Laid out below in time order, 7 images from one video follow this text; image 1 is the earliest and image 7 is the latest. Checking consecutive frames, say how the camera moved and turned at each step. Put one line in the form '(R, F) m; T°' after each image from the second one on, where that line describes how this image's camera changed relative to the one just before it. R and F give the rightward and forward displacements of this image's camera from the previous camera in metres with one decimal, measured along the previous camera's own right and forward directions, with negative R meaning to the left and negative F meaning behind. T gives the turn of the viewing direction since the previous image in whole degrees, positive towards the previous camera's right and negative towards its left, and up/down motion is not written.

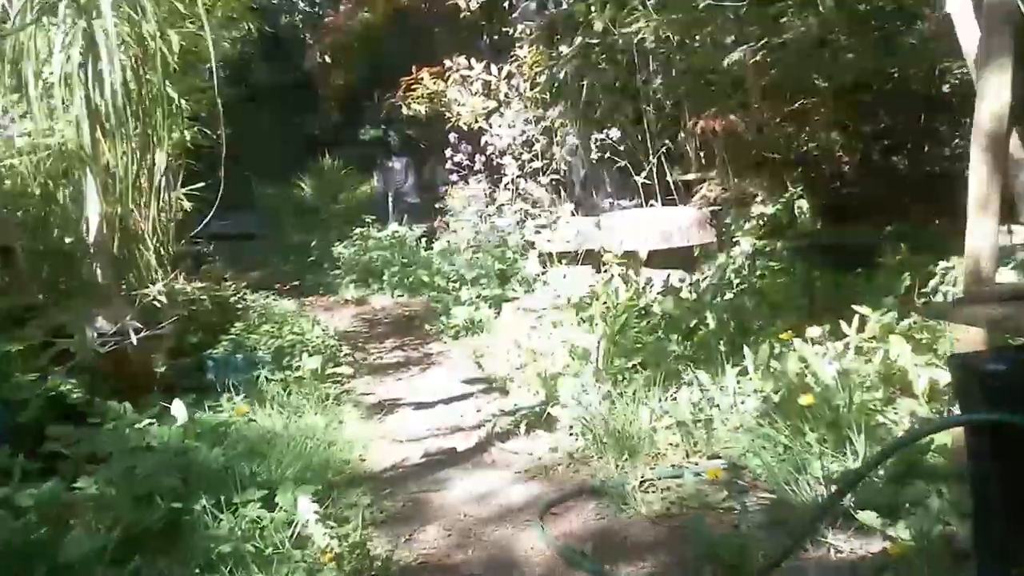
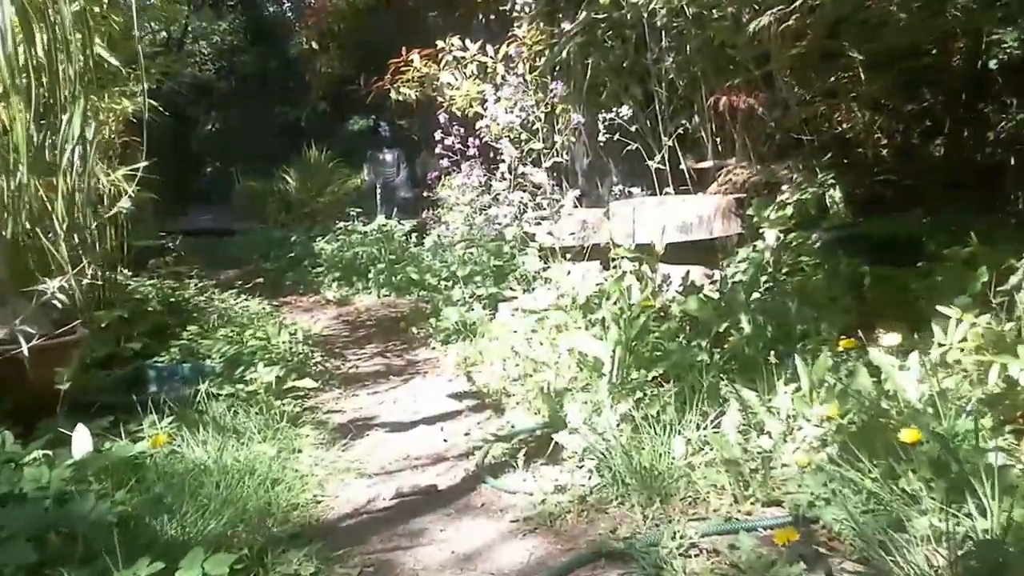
(0.0, +0.6) m; 0°
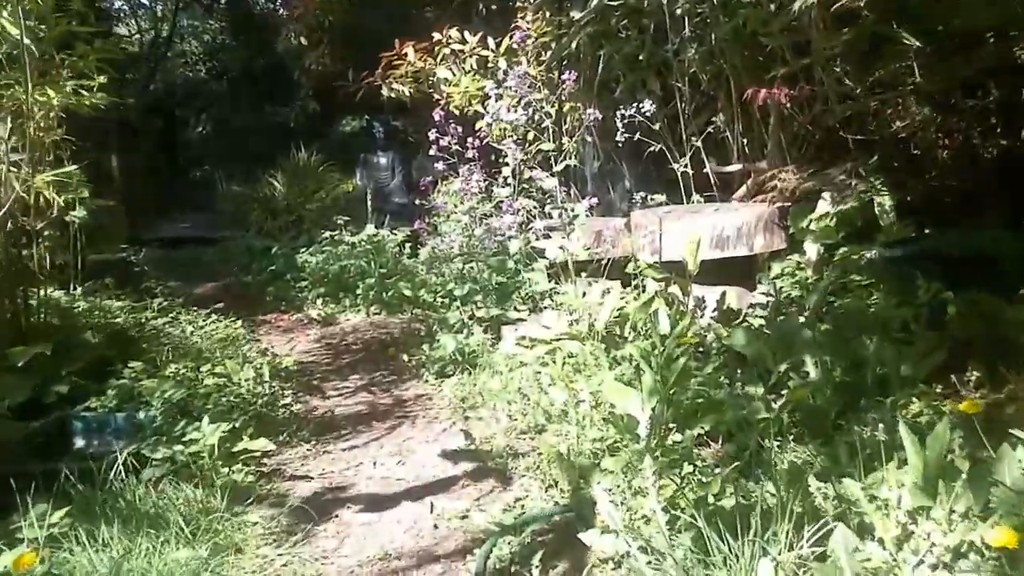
(0.0, +0.6) m; 0°
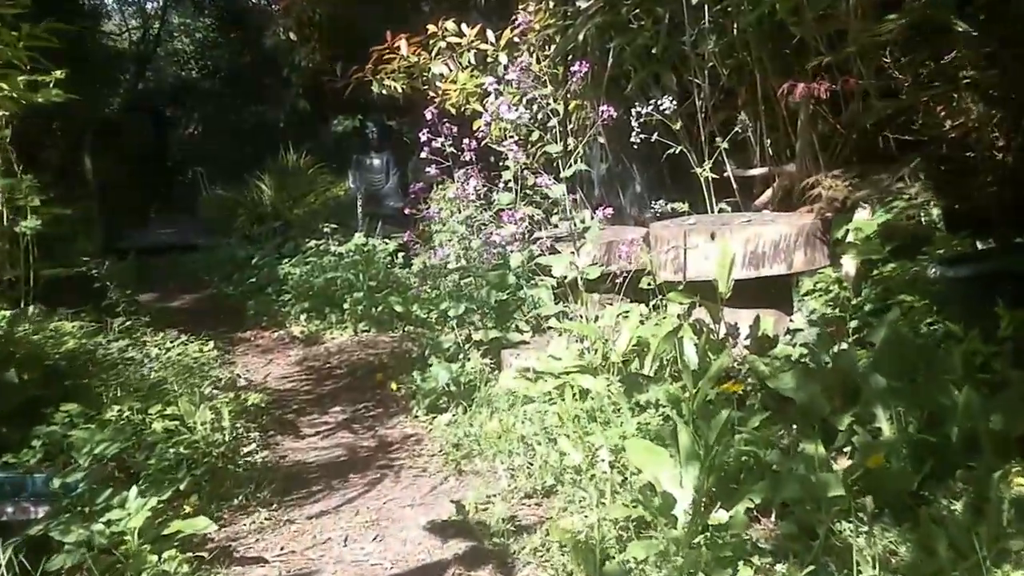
(0.0, +0.5) m; 0°
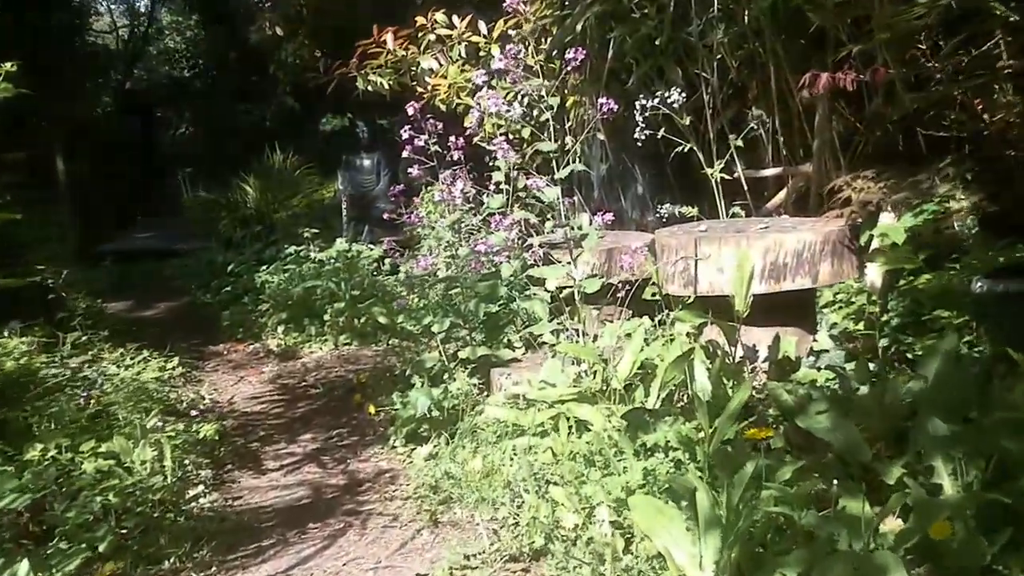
(0.0, +0.4) m; 0°
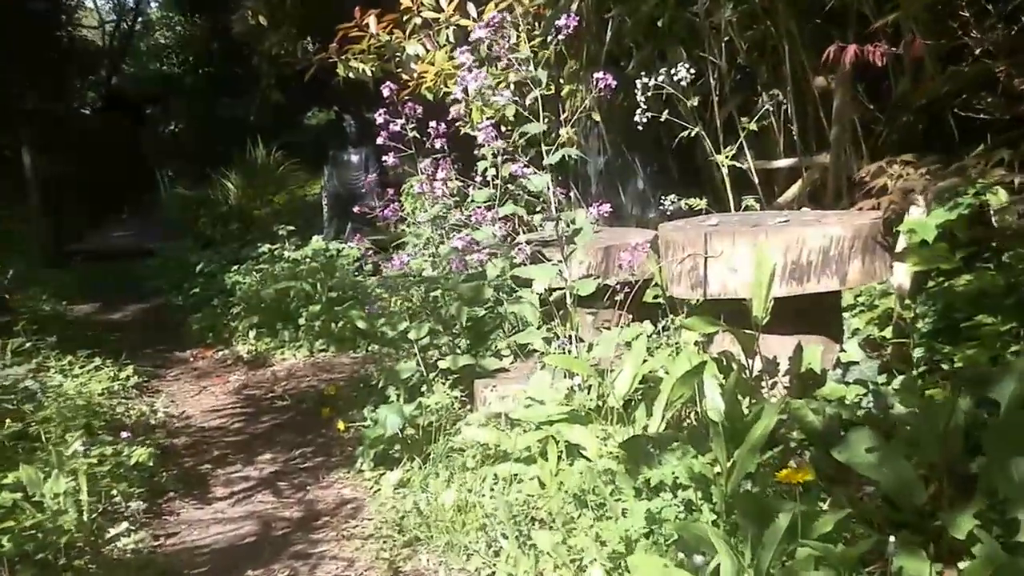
(0.0, +0.4) m; 0°
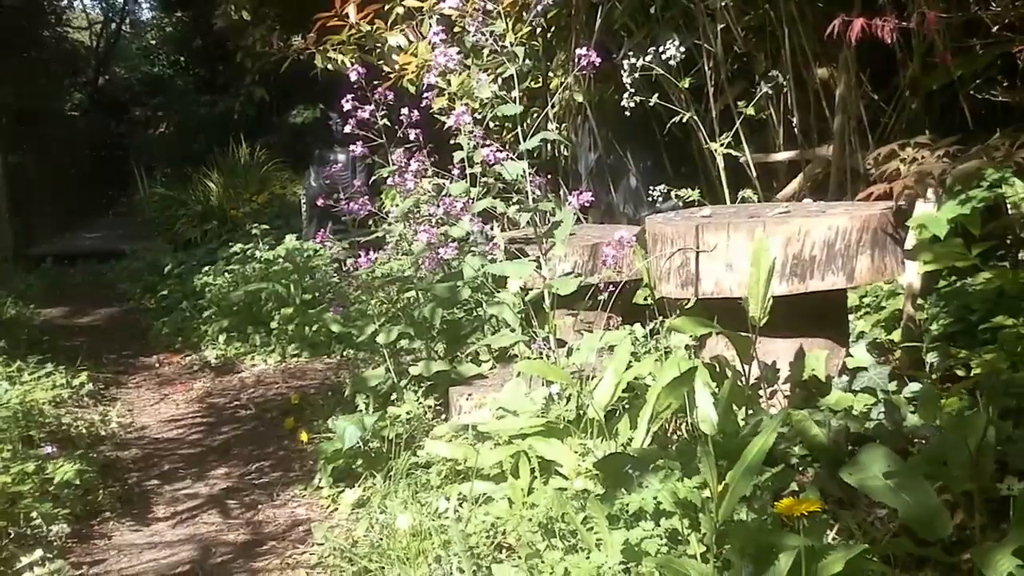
(0.0, +0.2) m; 0°
